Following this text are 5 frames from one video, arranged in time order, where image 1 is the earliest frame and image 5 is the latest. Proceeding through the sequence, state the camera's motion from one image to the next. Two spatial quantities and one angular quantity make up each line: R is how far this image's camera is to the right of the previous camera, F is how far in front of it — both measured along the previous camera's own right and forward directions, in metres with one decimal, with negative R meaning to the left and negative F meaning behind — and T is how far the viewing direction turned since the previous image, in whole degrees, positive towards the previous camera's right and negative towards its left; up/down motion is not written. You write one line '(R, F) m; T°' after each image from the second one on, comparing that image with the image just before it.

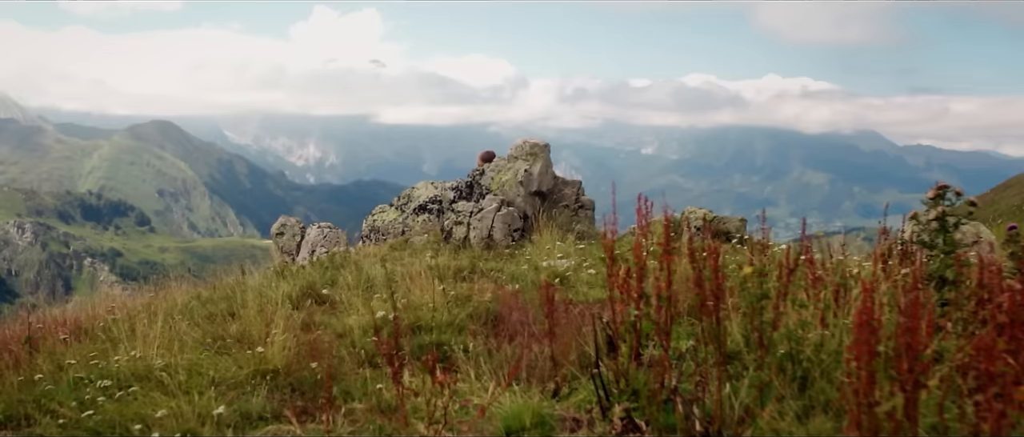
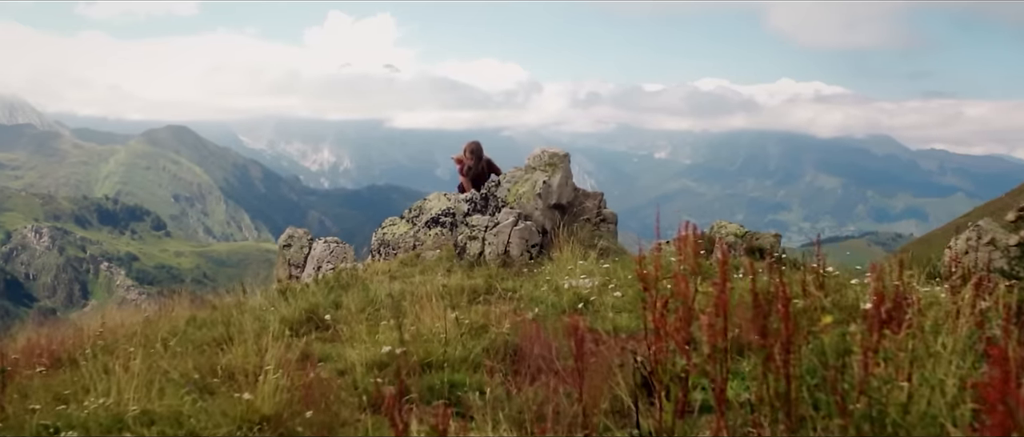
(-0.2, +1.5) m; -1°
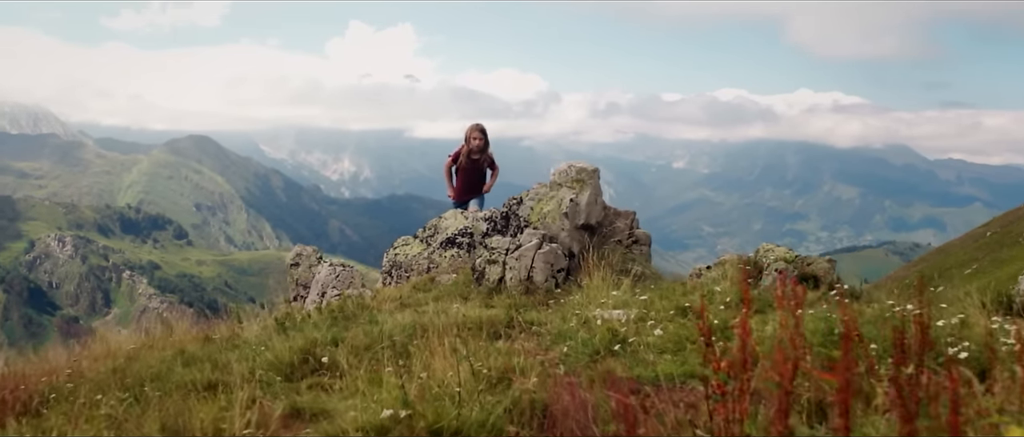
(-0.2, +2.2) m; -2°
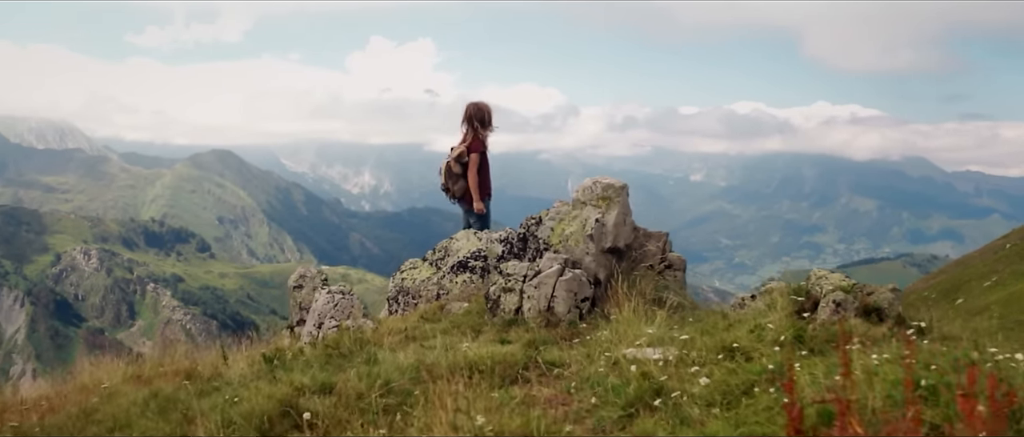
(0.0, +2.3) m; -2°
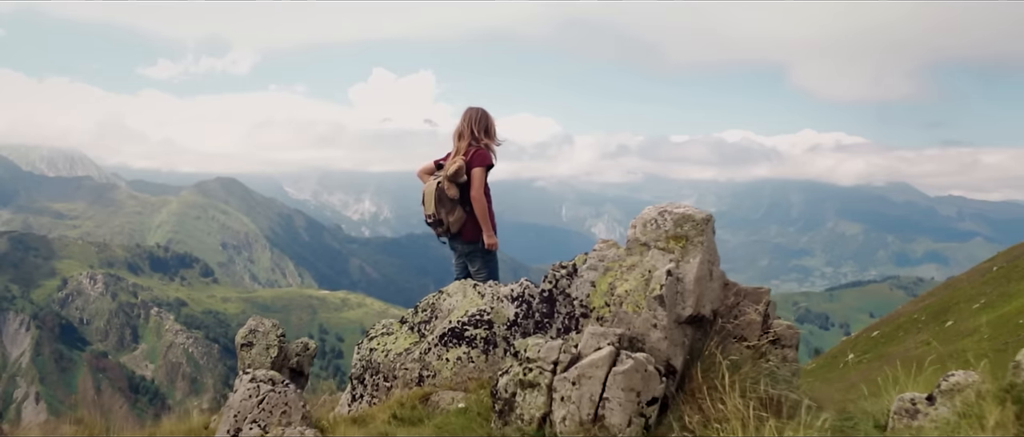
(-0.4, +6.9) m; 0°
